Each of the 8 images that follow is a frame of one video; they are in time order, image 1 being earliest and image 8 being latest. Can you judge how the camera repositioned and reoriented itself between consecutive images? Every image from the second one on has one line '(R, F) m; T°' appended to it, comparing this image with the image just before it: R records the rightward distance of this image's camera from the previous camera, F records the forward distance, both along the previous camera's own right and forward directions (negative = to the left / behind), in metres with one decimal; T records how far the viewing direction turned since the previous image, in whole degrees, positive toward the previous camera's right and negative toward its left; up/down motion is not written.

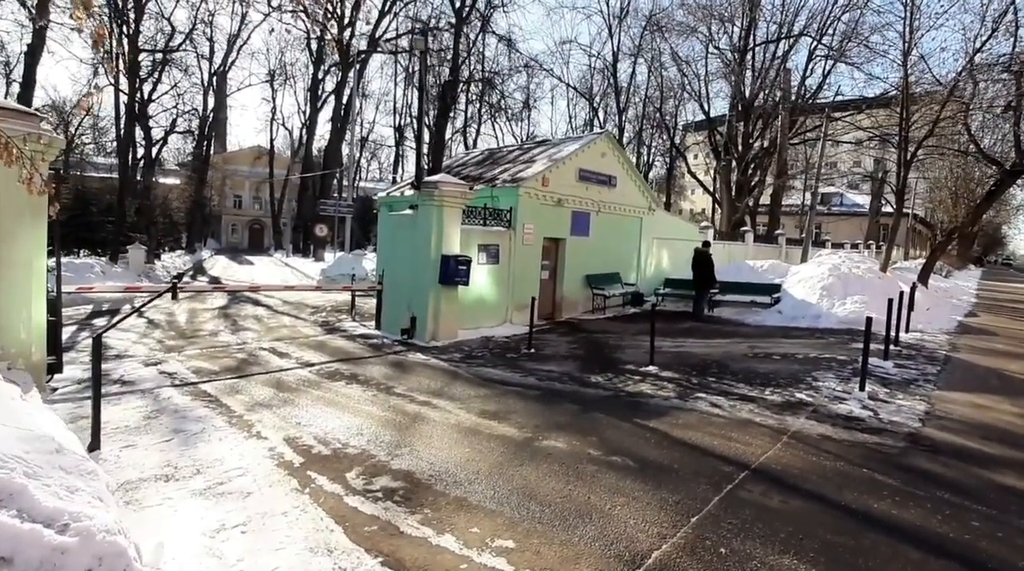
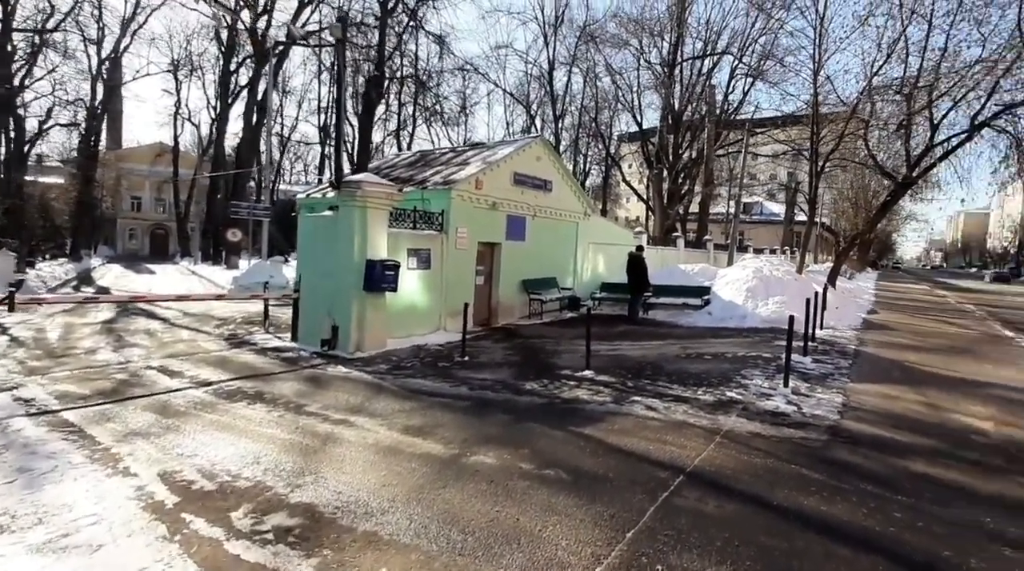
(+0.1, +0.4) m; +5°
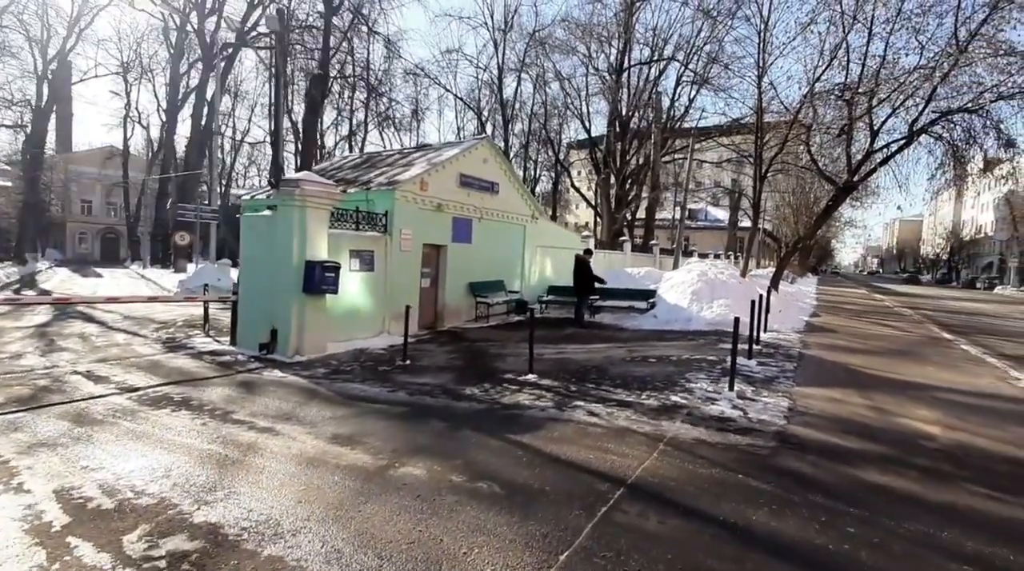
(+0.2, +0.3) m; +4°
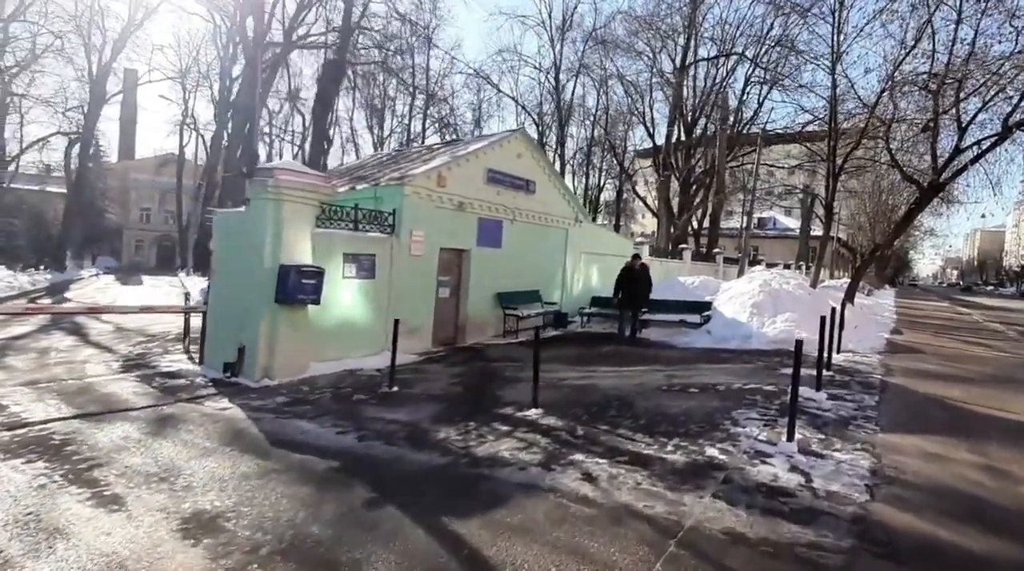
(+0.8, +2.0) m; -6°
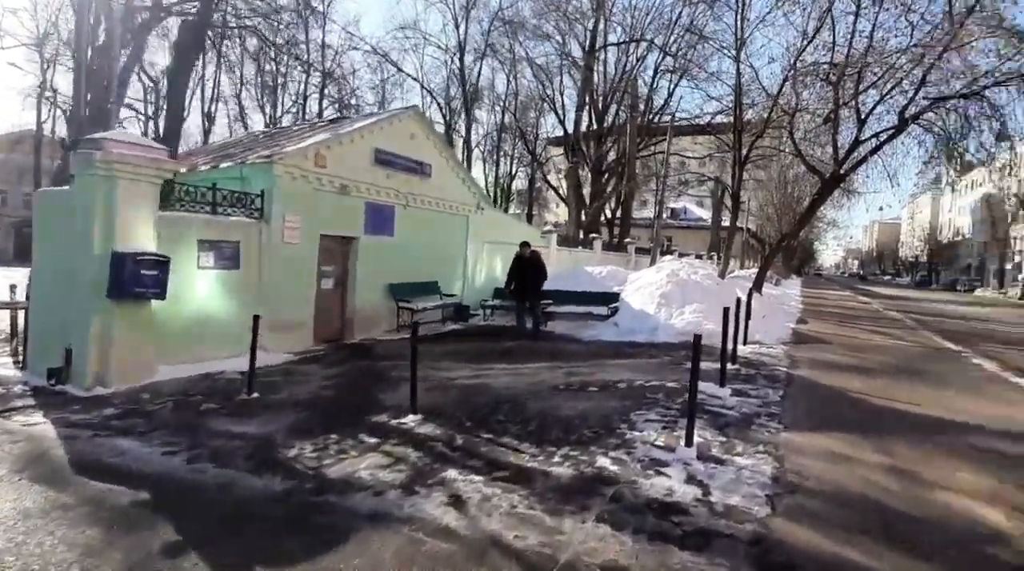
(+0.4, +0.8) m; +7°
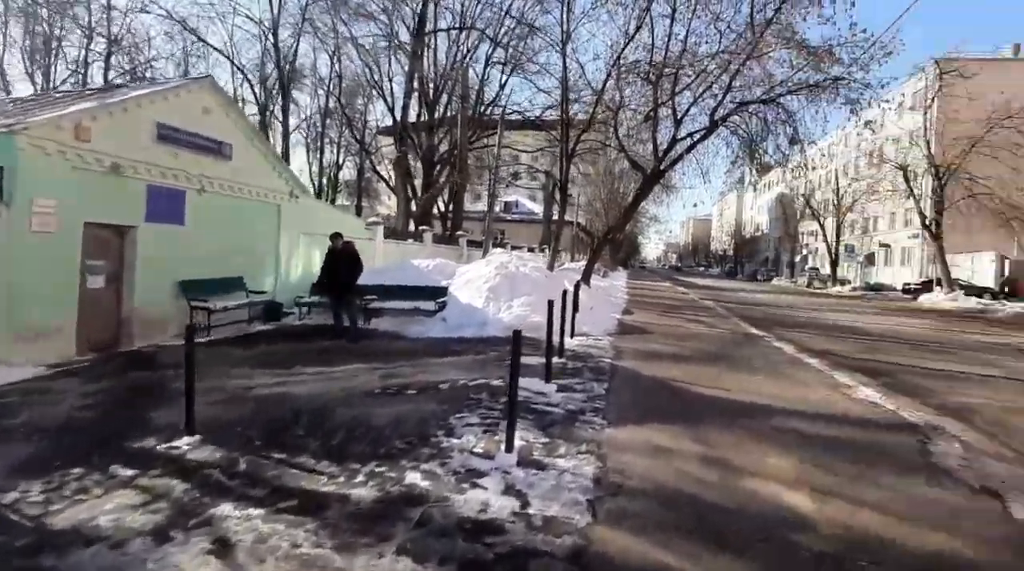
(+0.3, +0.6) m; +14°
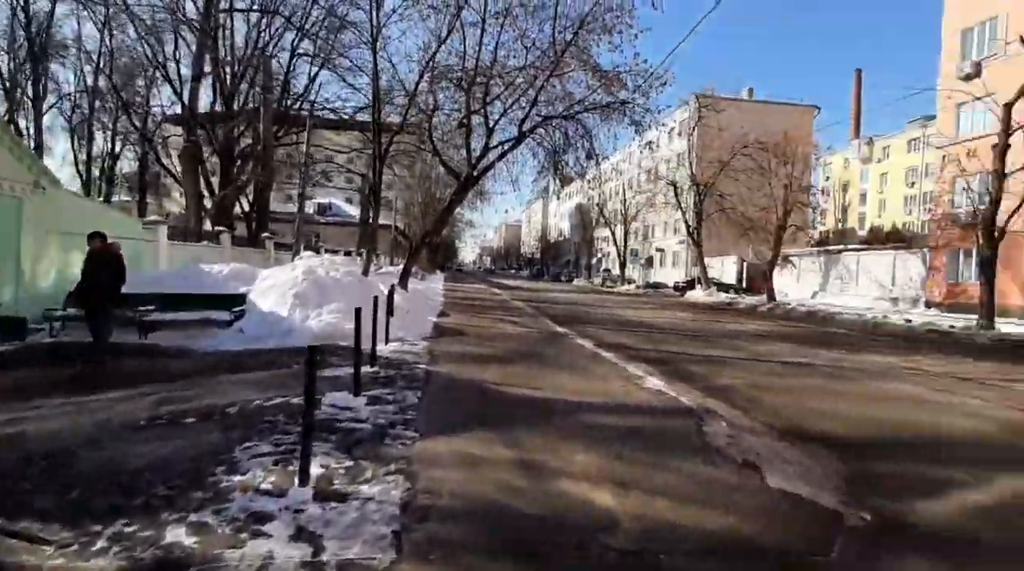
(+0.2, +0.6) m; +16°
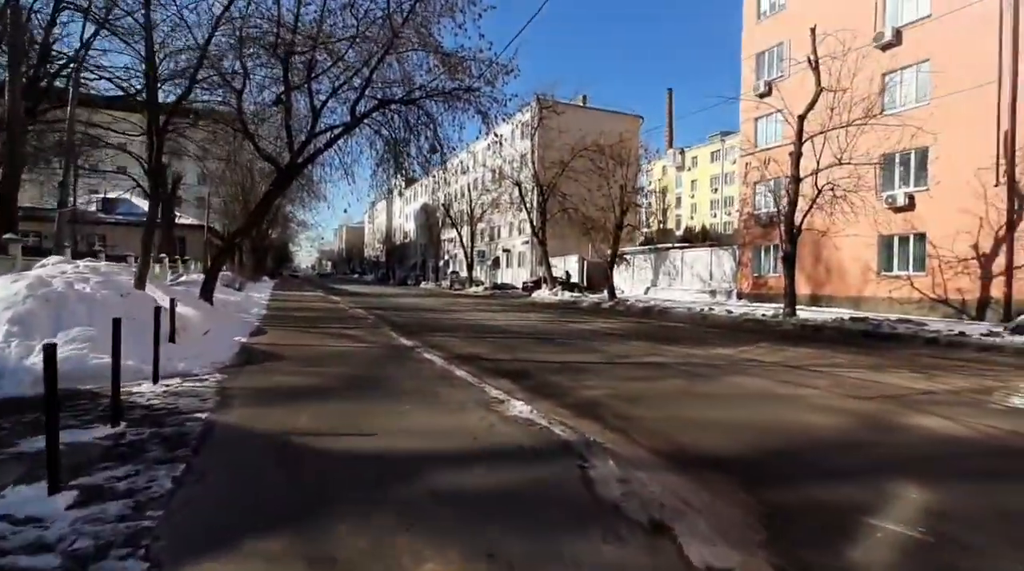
(+0.3, +2.3) m; +13°
